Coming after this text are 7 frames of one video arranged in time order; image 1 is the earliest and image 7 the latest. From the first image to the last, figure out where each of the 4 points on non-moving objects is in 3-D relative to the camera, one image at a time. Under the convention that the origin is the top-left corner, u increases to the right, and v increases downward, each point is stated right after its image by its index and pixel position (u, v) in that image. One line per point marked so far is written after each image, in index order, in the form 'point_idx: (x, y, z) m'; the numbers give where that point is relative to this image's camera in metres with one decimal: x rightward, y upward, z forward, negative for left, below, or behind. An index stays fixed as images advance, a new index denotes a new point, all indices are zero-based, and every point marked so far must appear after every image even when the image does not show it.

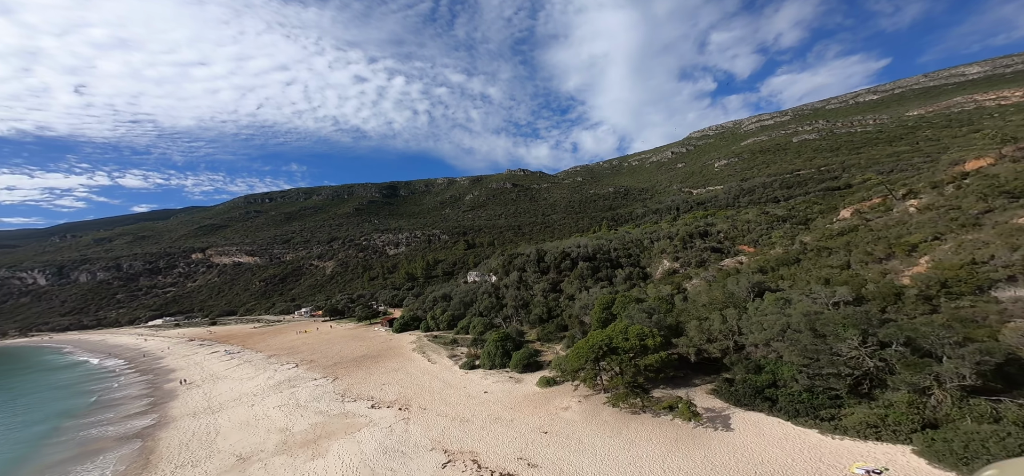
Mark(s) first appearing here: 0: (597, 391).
0: (+4.8, -8.3, +19.9) m
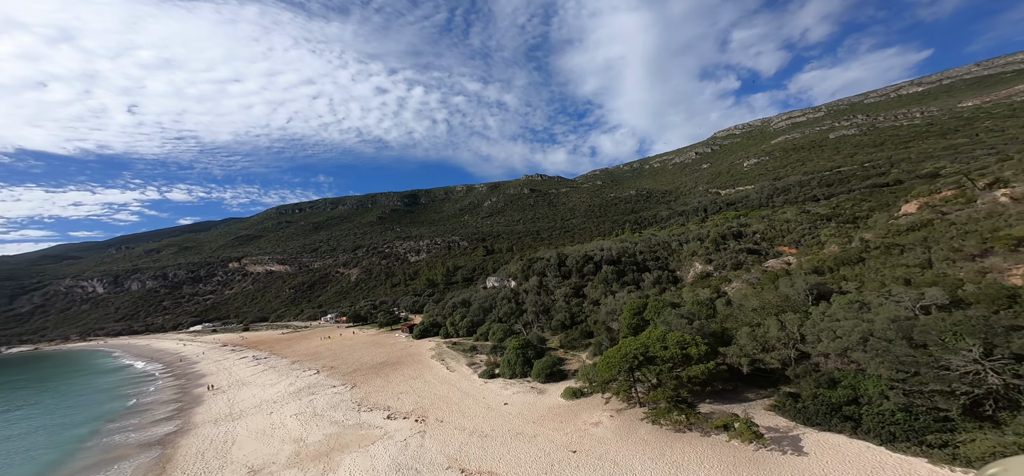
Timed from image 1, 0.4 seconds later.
0: (+5.9, -8.2, +18.1) m
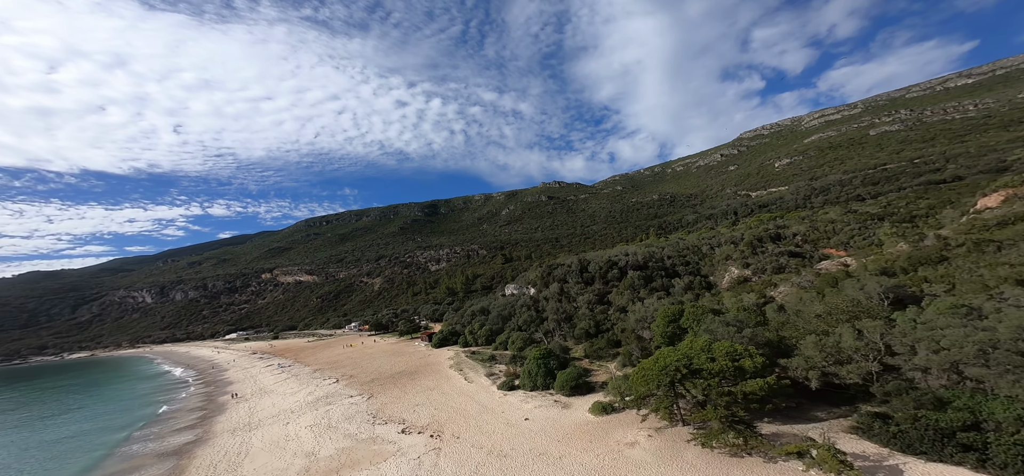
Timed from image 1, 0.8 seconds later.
0: (+6.9, -8.1, +16.1) m
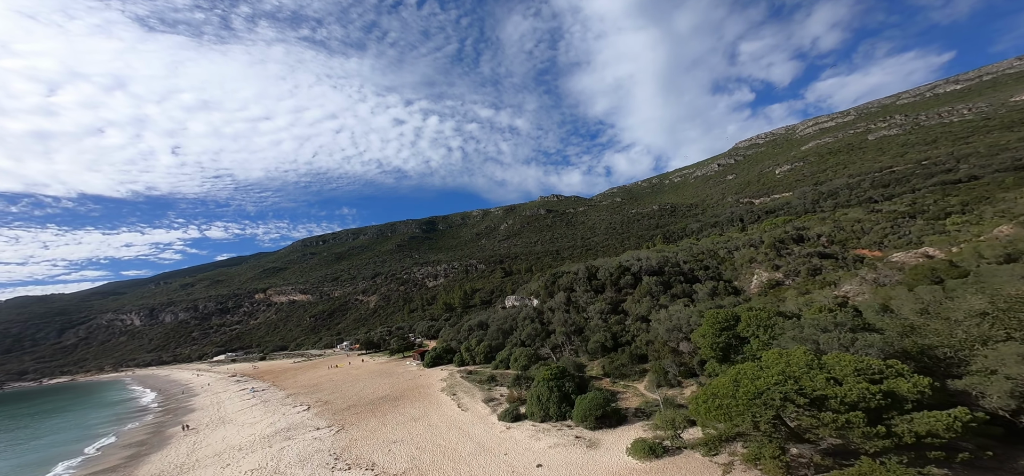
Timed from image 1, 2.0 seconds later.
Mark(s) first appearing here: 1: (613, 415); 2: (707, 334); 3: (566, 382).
0: (+7.3, -7.1, +11.2) m
1: (+4.3, -8.0, +16.6) m
2: (+9.8, -5.1, +19.5) m
3: (+2.9, -7.7, +19.7) m
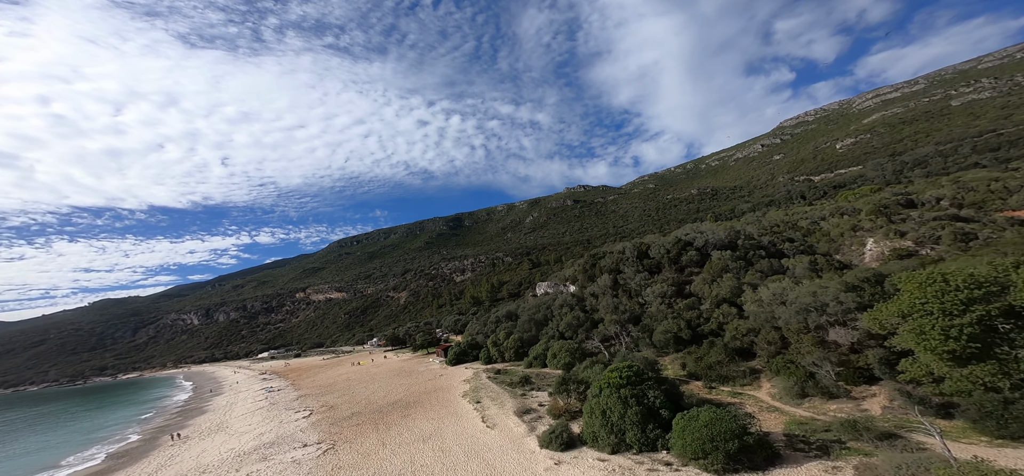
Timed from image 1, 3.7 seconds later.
0: (+8.5, -4.6, +4.1) m
1: (+5.9, -5.6, +9.7) m
2: (+11.6, -2.5, +12.2) m
3: (+4.7, -5.2, +12.8) m
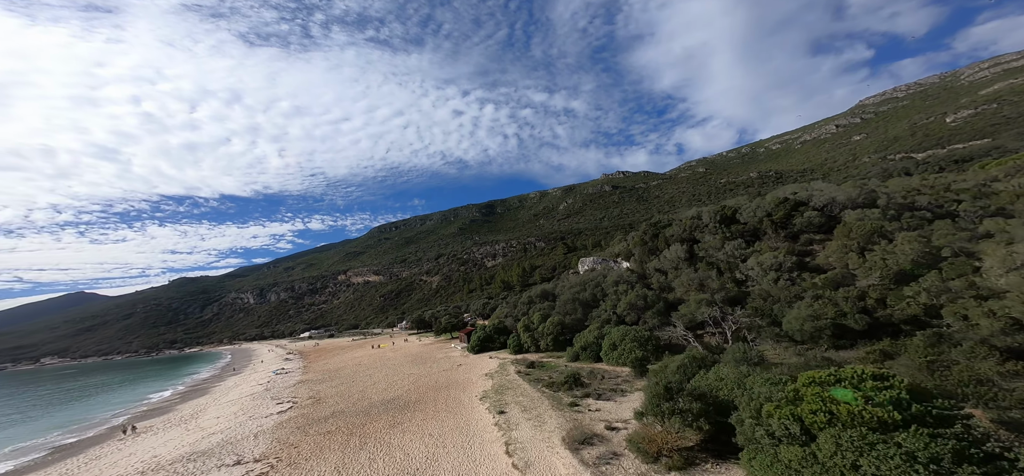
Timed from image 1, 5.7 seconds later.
0: (+8.7, -2.2, -4.4) m
1: (+6.6, -3.0, +1.4) m
2: (+12.5, 0.0, +3.4) m
3: (+5.7, -2.5, +4.7) m
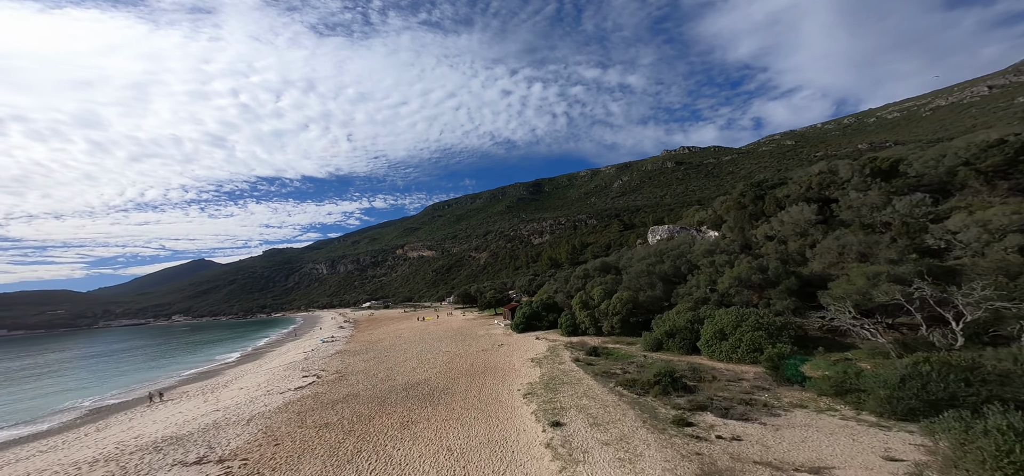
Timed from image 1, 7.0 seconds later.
0: (+7.8, -1.1, -10.8) m
1: (+6.5, -1.6, -4.7) m
2: (+12.7, +1.3, -3.8) m
3: (+6.1, -1.0, -1.4) m
